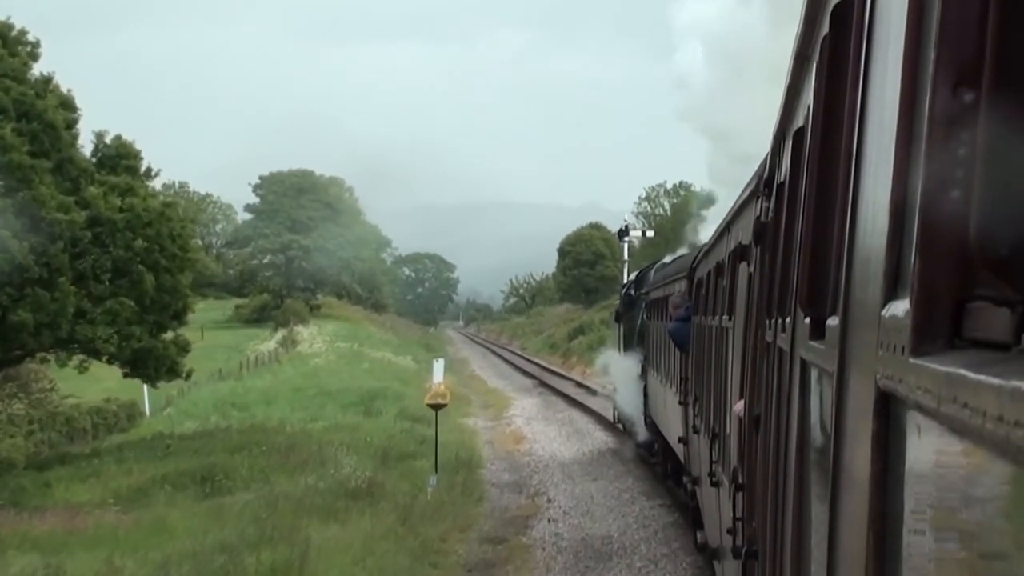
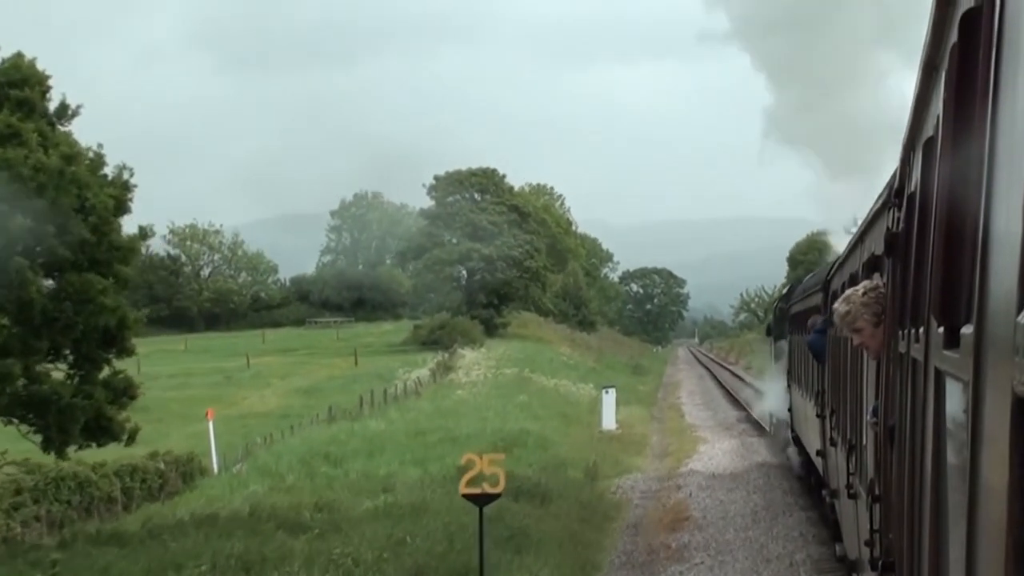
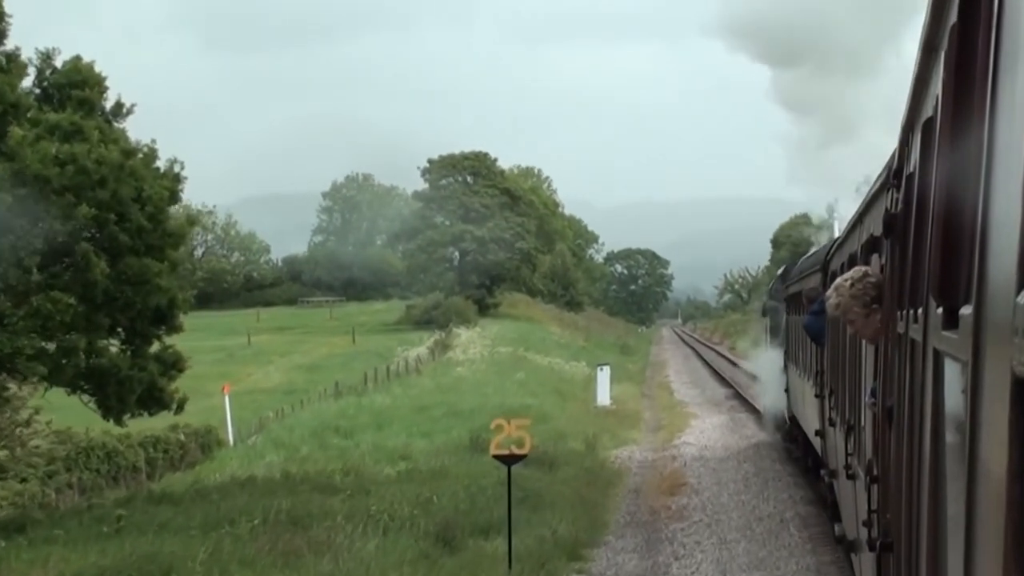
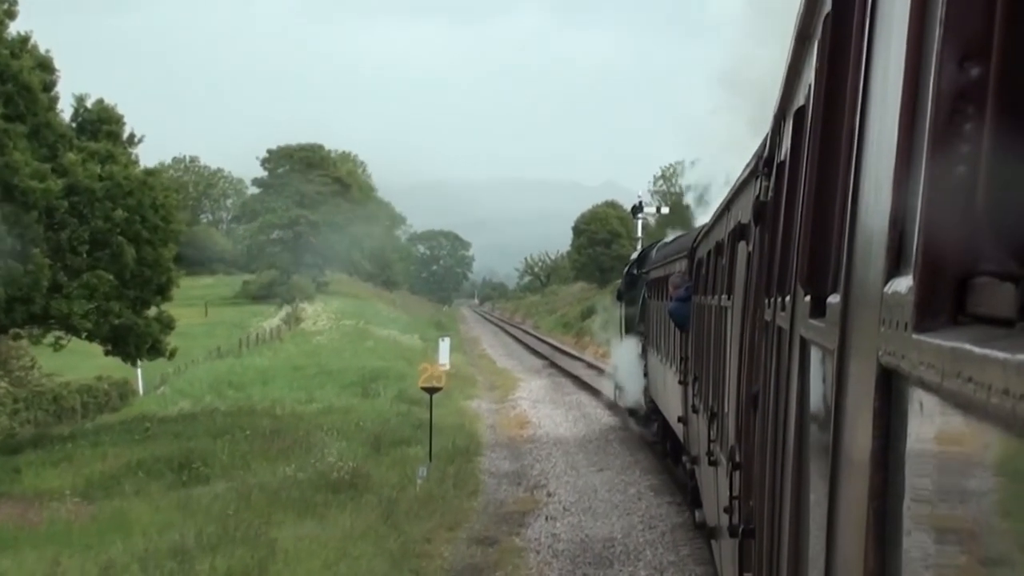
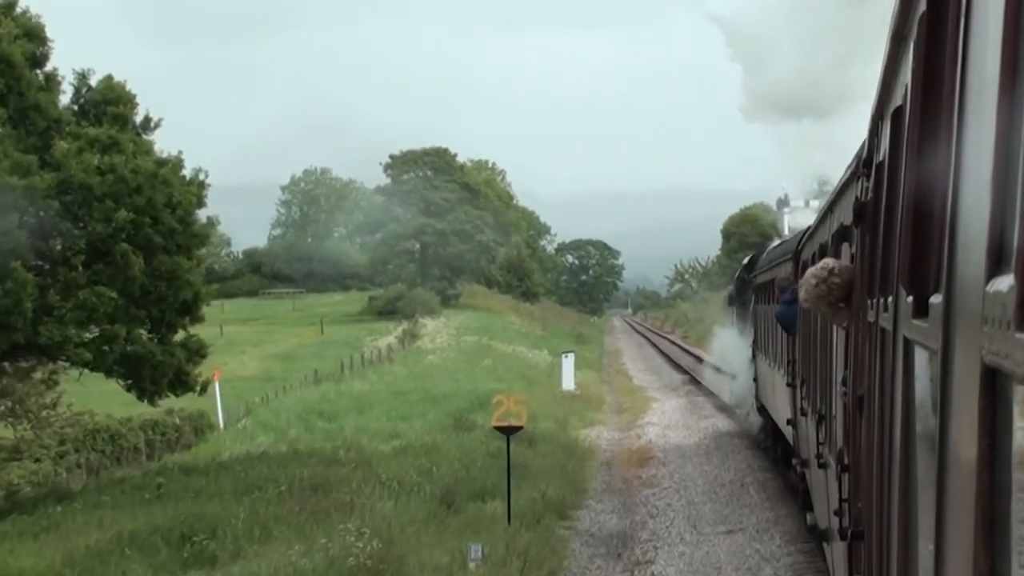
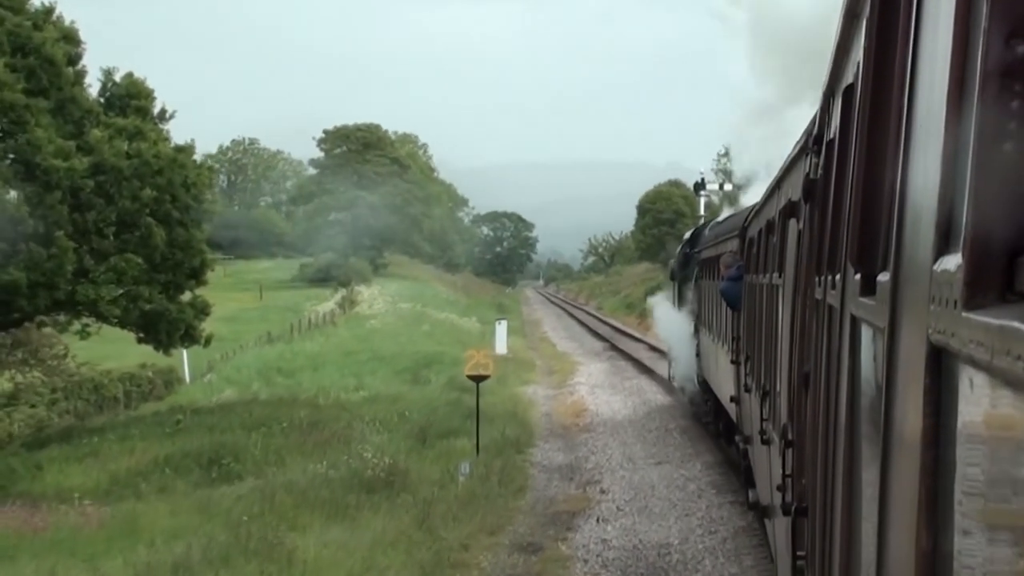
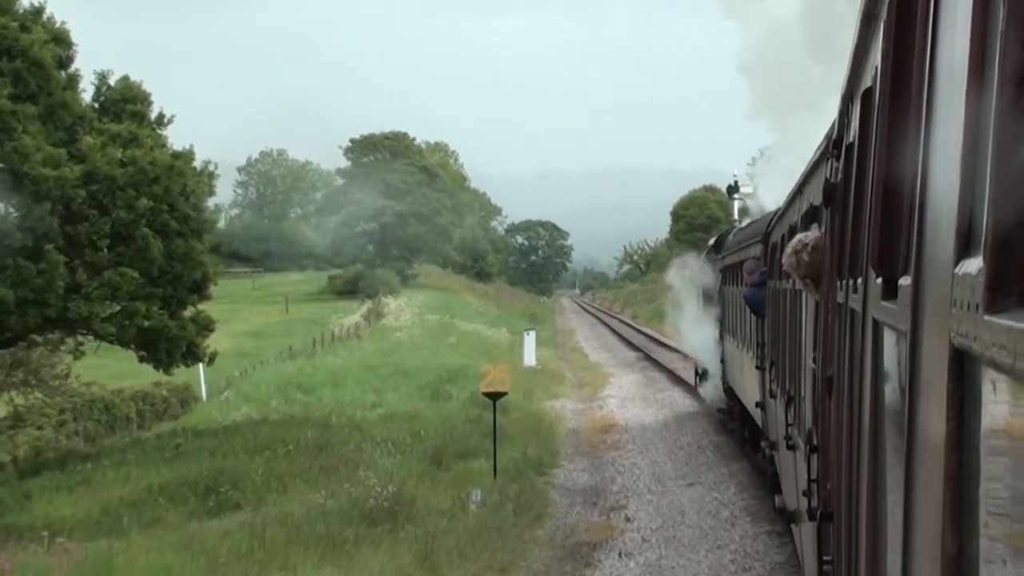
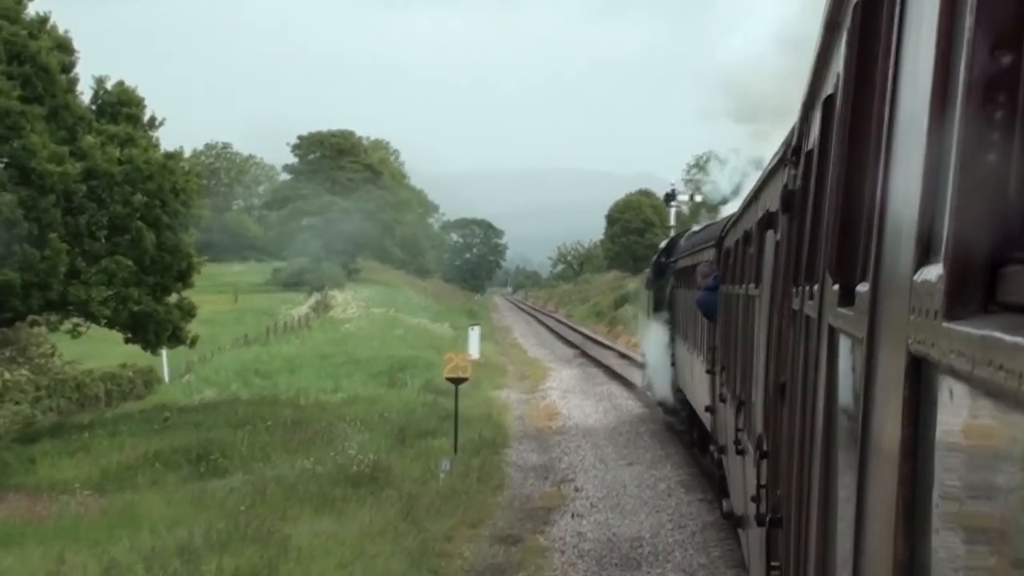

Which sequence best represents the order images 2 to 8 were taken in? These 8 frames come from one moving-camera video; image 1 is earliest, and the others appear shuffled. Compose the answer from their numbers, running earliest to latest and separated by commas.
4, 8, 6, 7, 5, 3, 2
